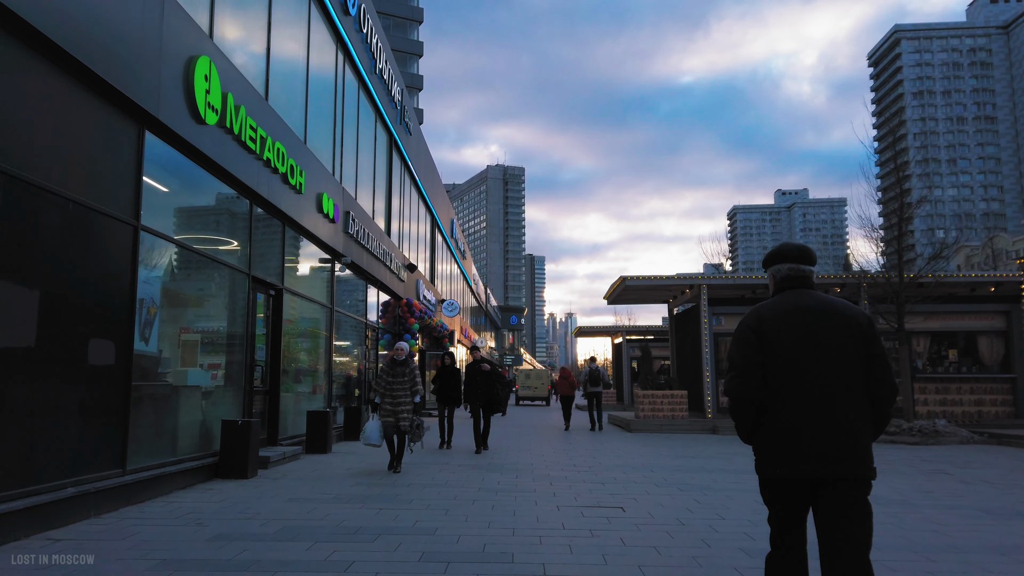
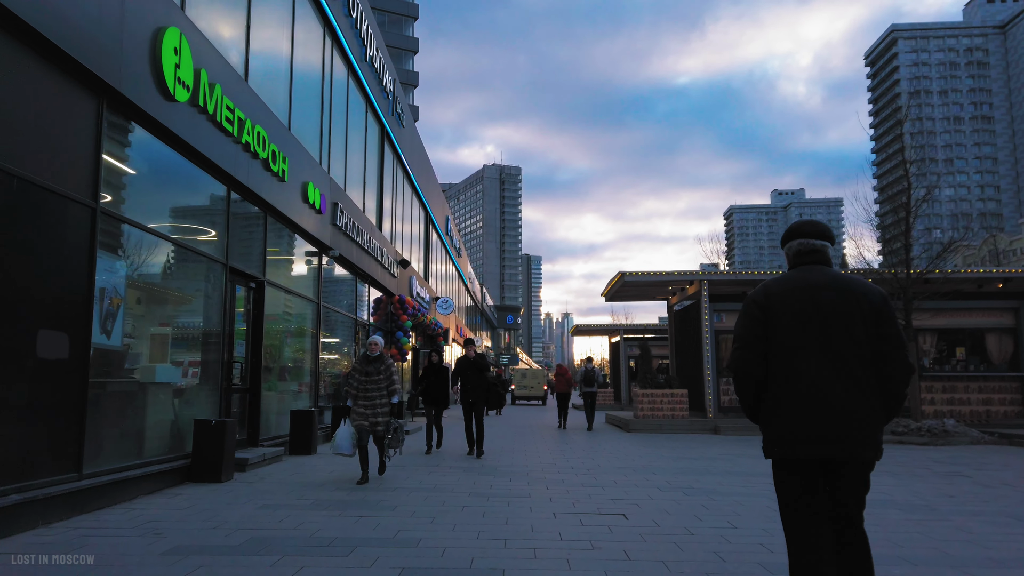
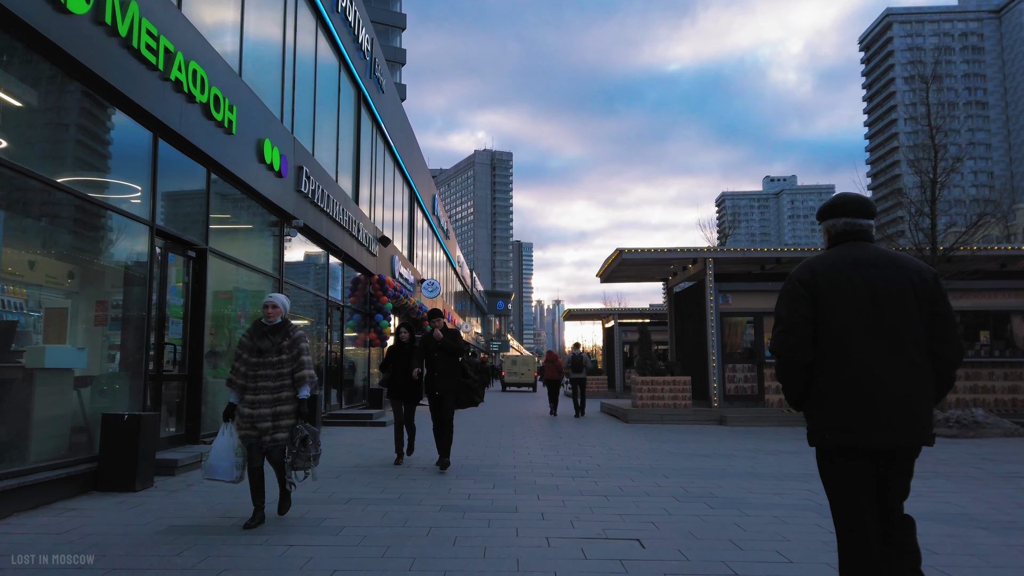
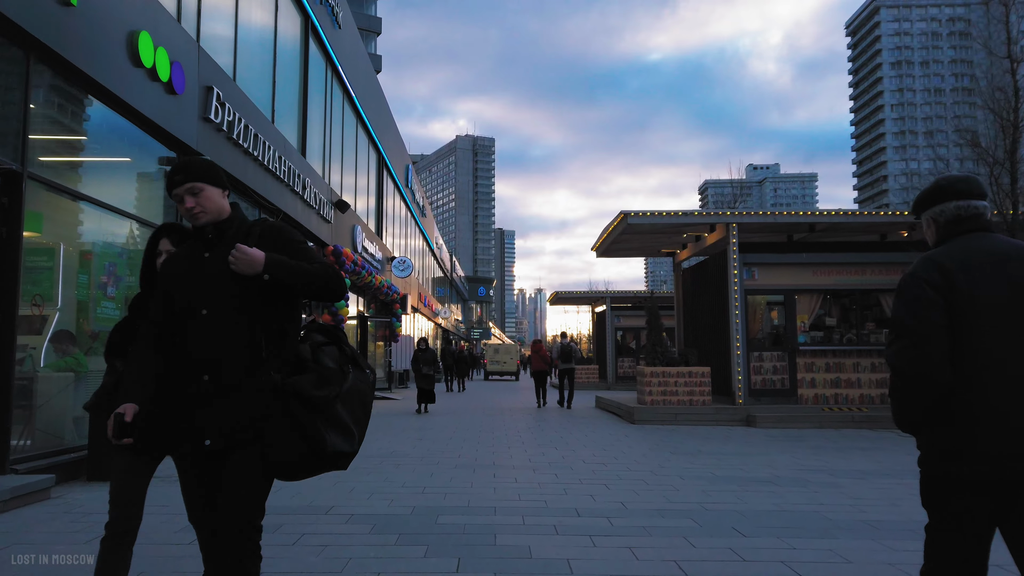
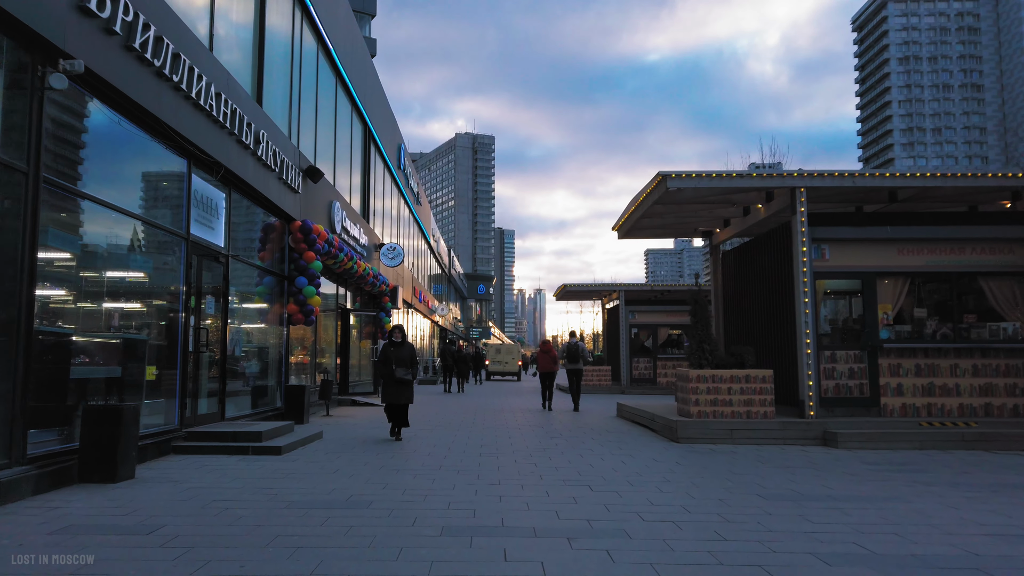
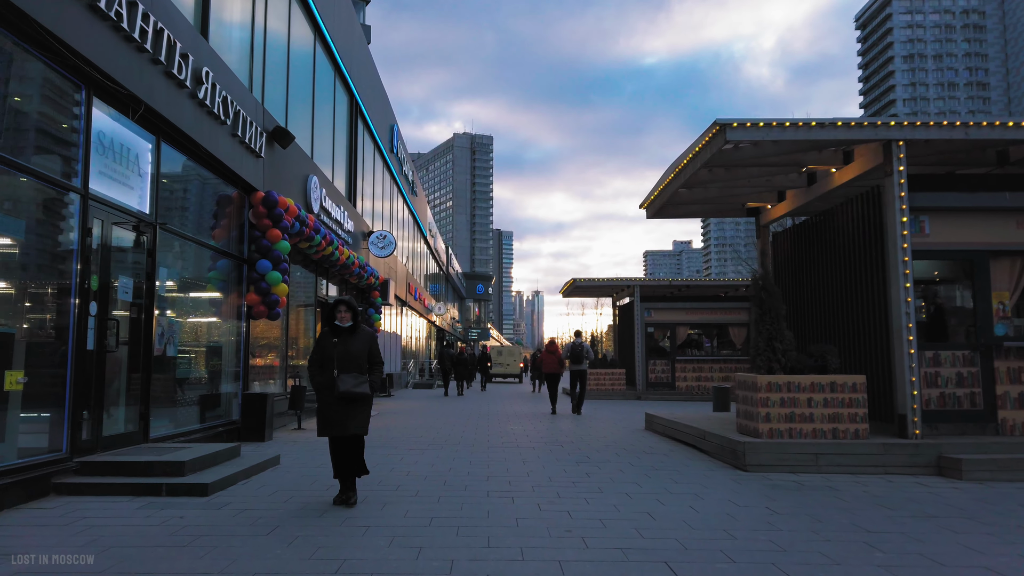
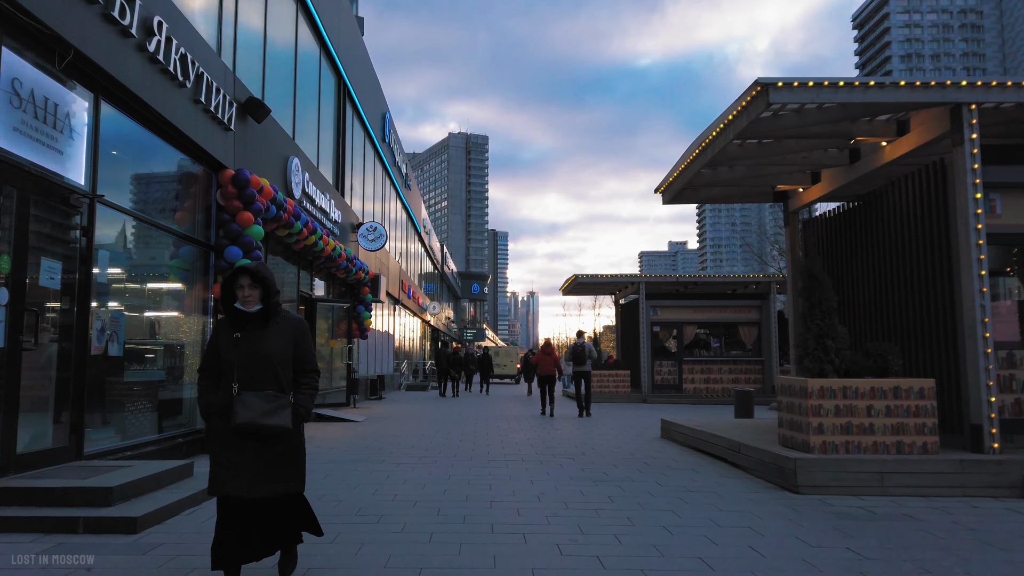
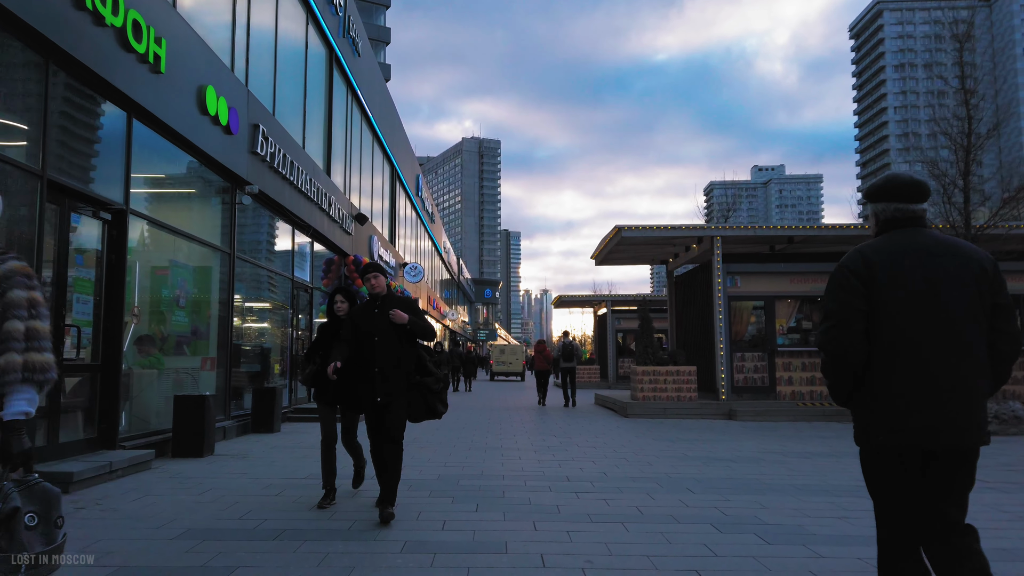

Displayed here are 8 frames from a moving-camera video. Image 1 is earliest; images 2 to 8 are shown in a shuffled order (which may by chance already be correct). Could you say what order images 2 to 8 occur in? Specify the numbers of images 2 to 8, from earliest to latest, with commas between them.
2, 3, 8, 4, 5, 6, 7
